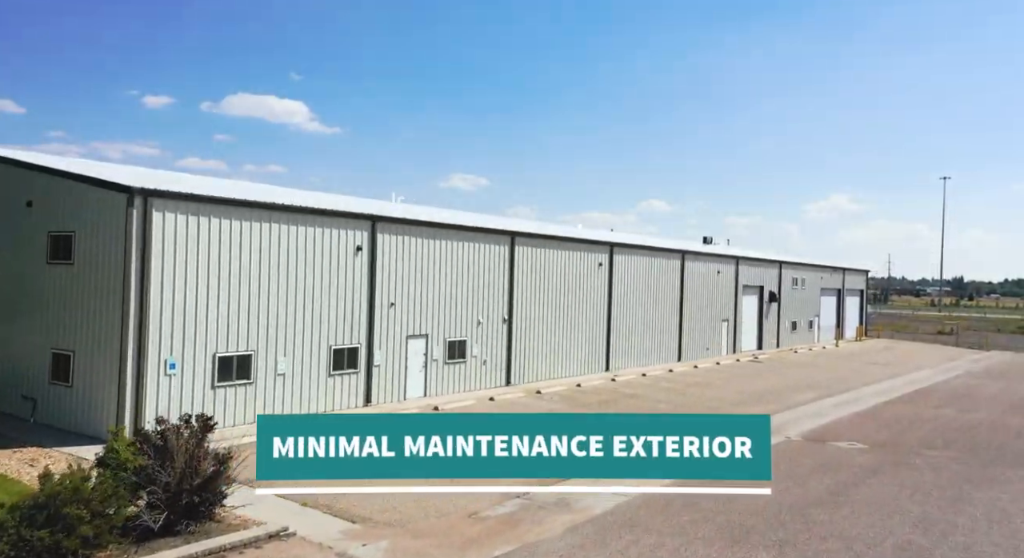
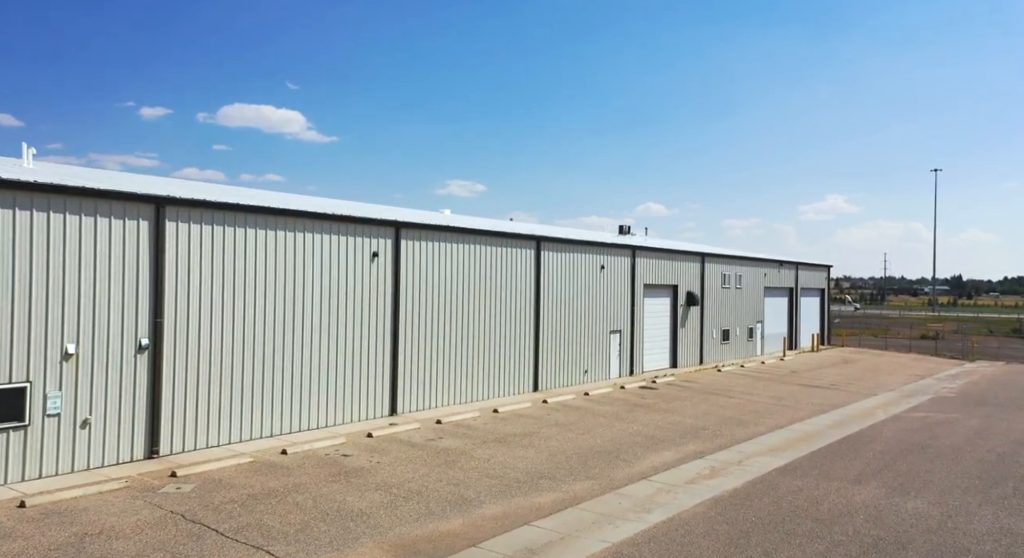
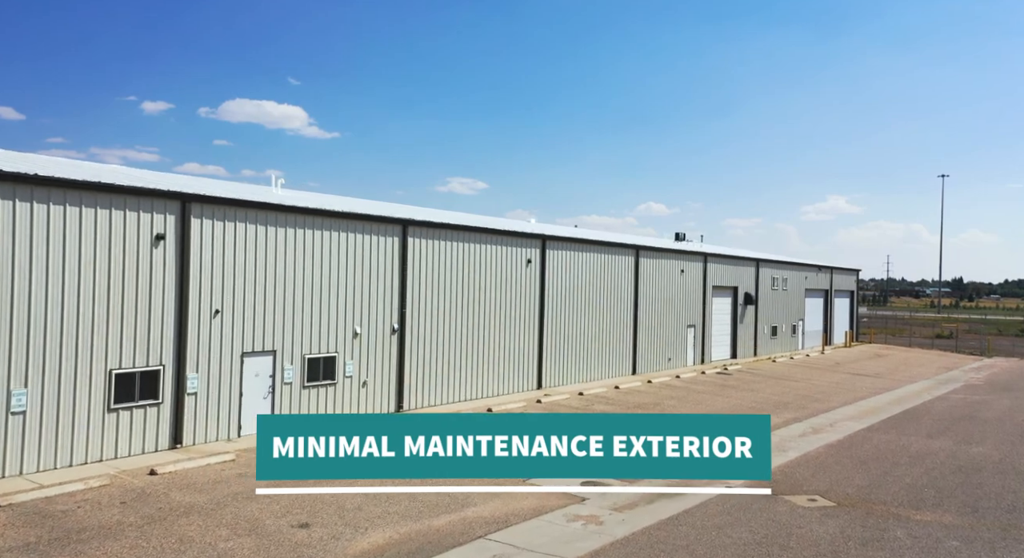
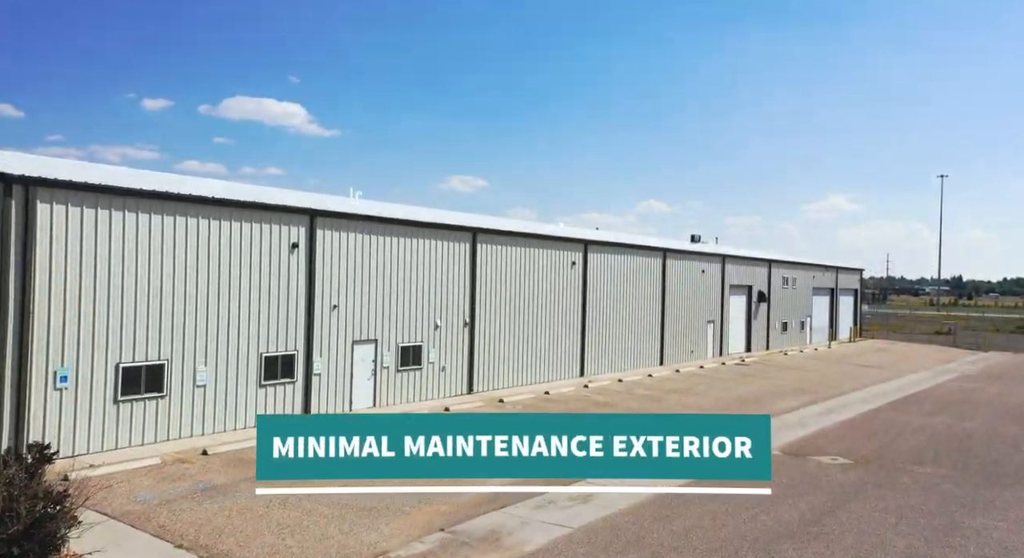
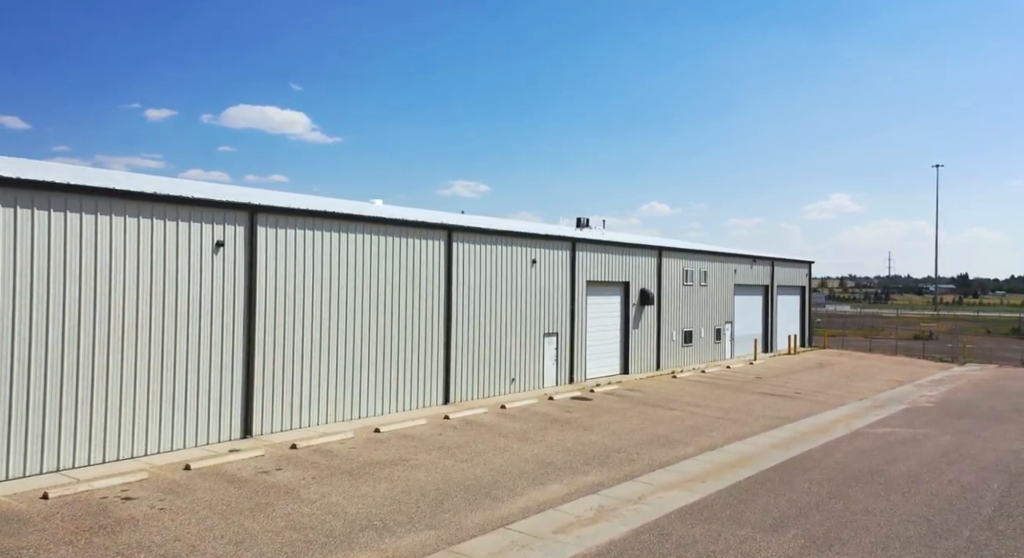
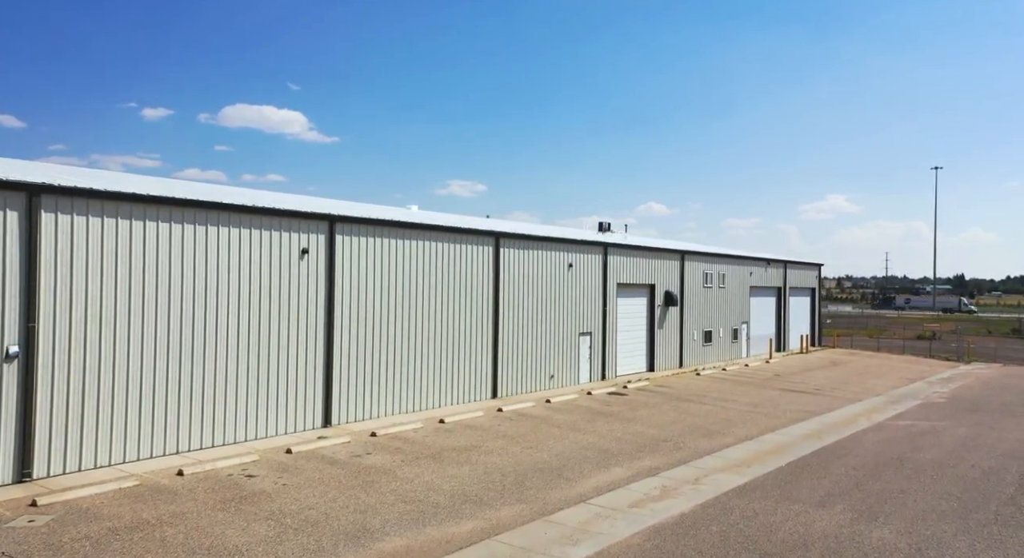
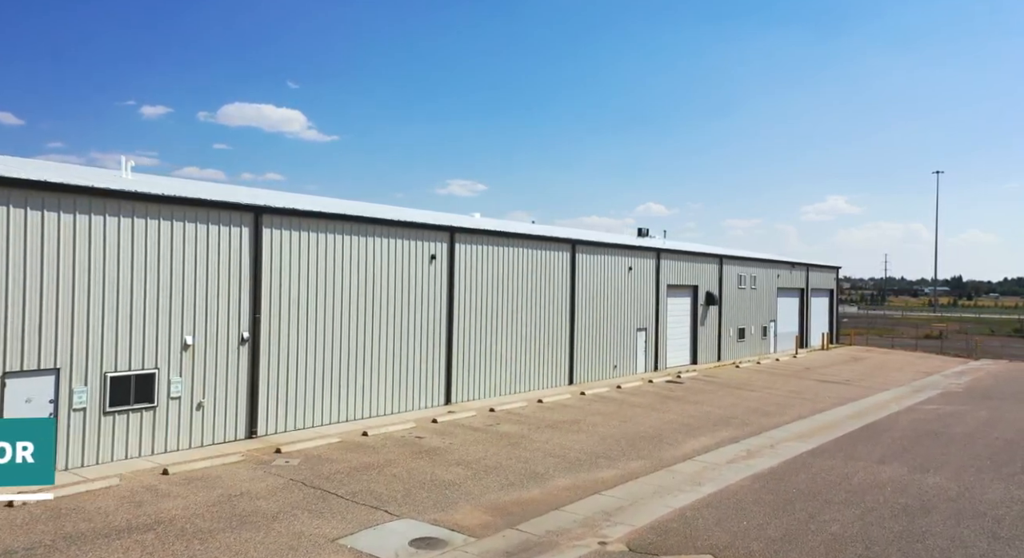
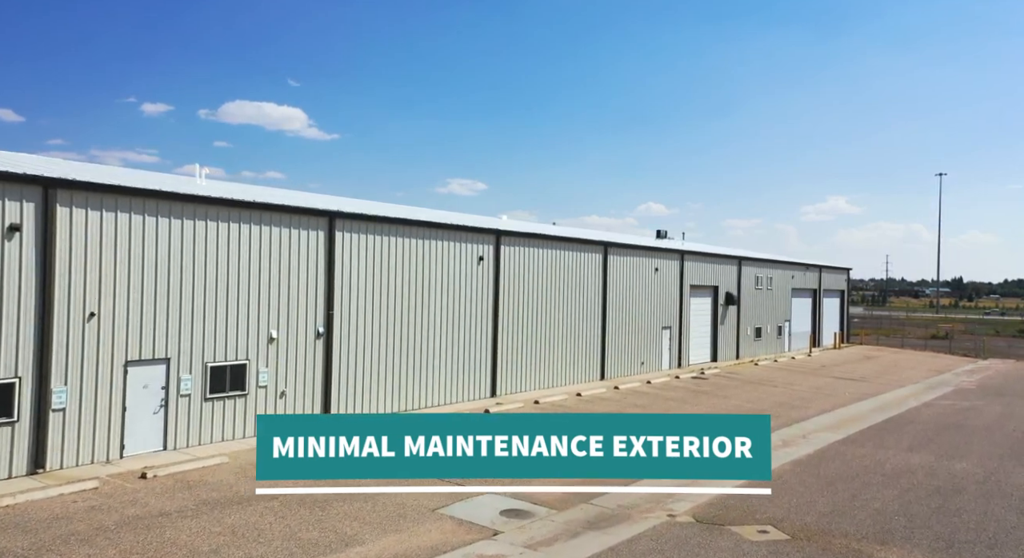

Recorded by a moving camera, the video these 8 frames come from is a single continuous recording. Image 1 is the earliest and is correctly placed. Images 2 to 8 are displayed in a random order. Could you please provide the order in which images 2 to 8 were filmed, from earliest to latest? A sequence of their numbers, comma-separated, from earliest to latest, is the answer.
4, 3, 8, 7, 2, 6, 5
